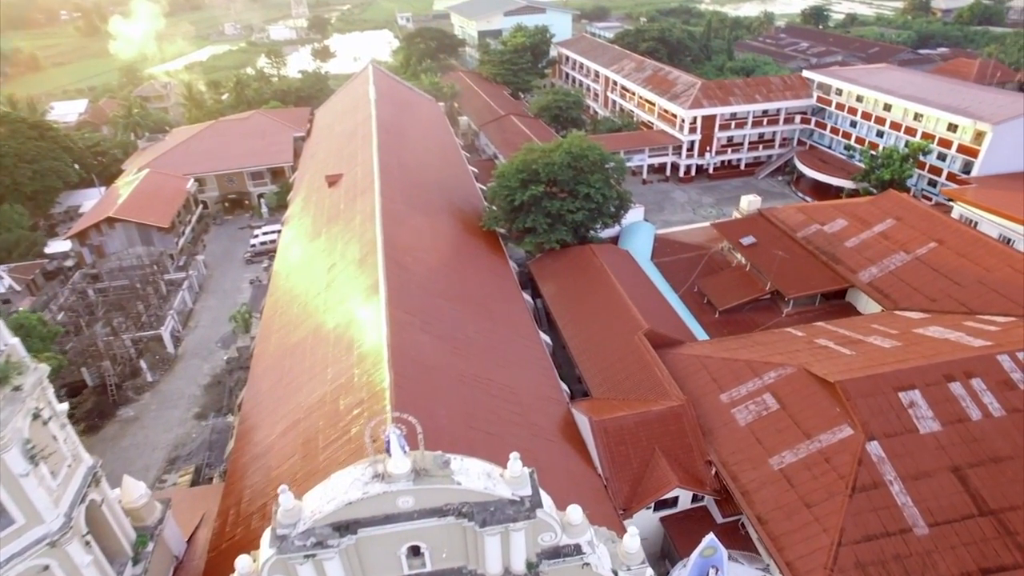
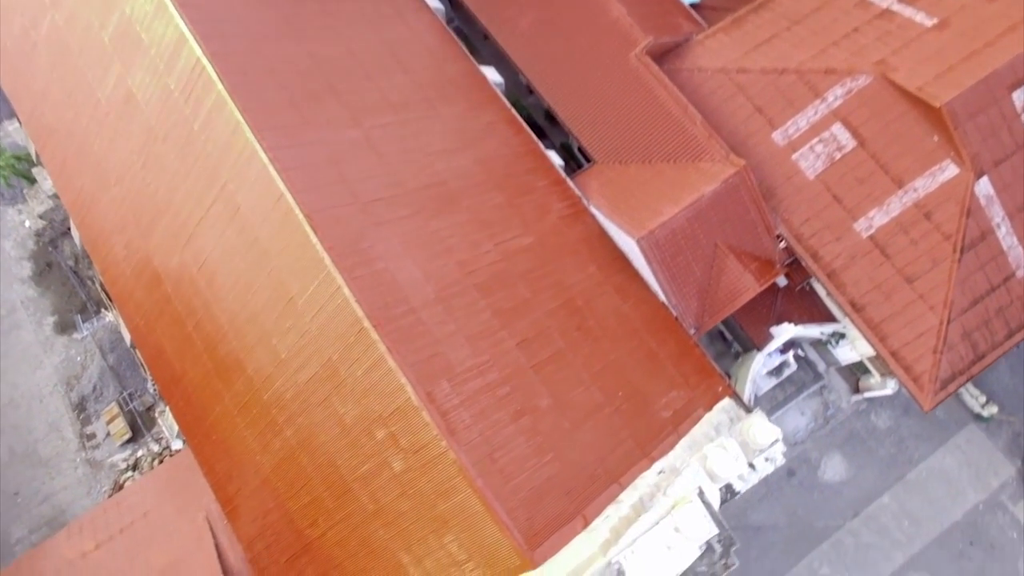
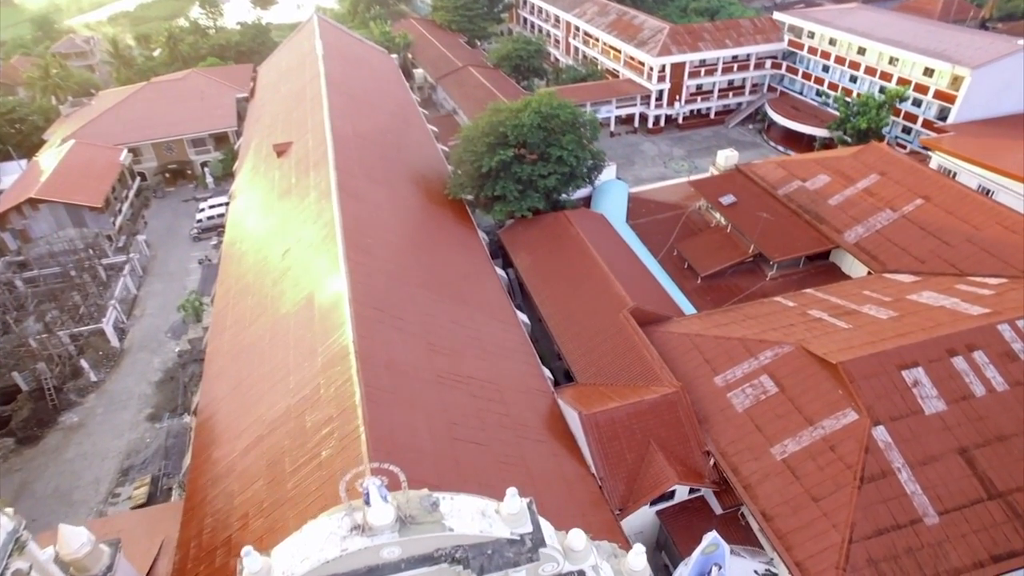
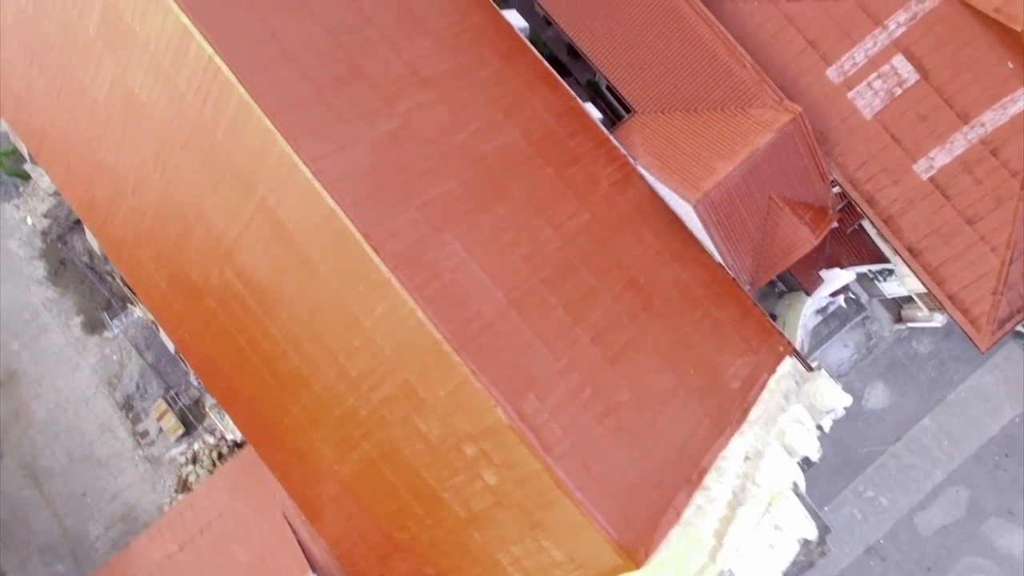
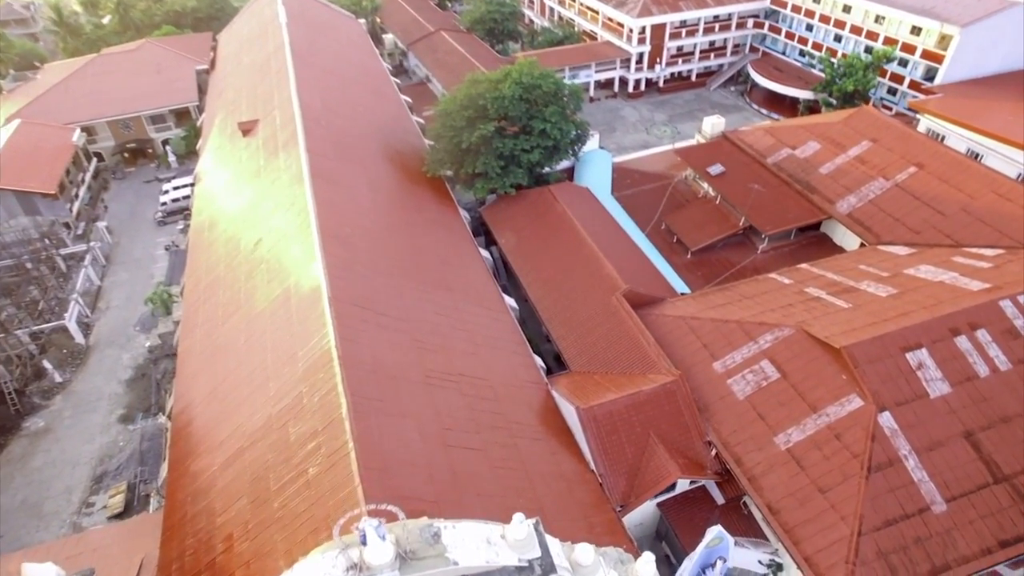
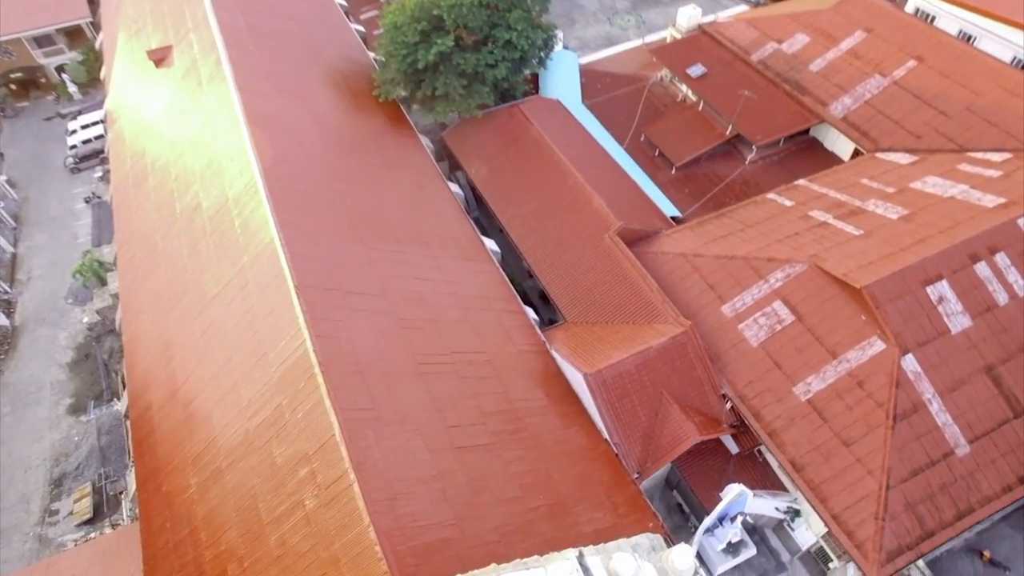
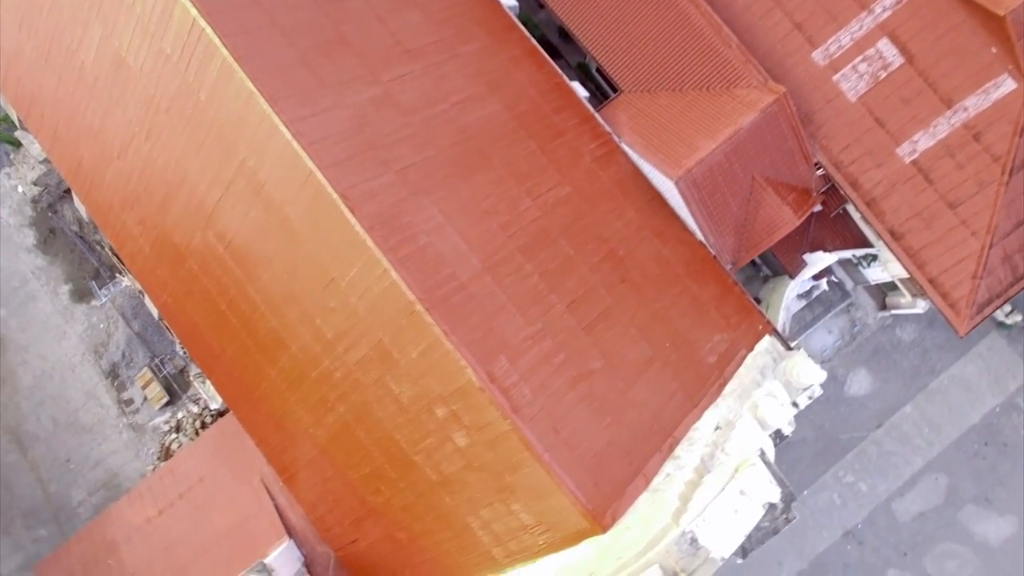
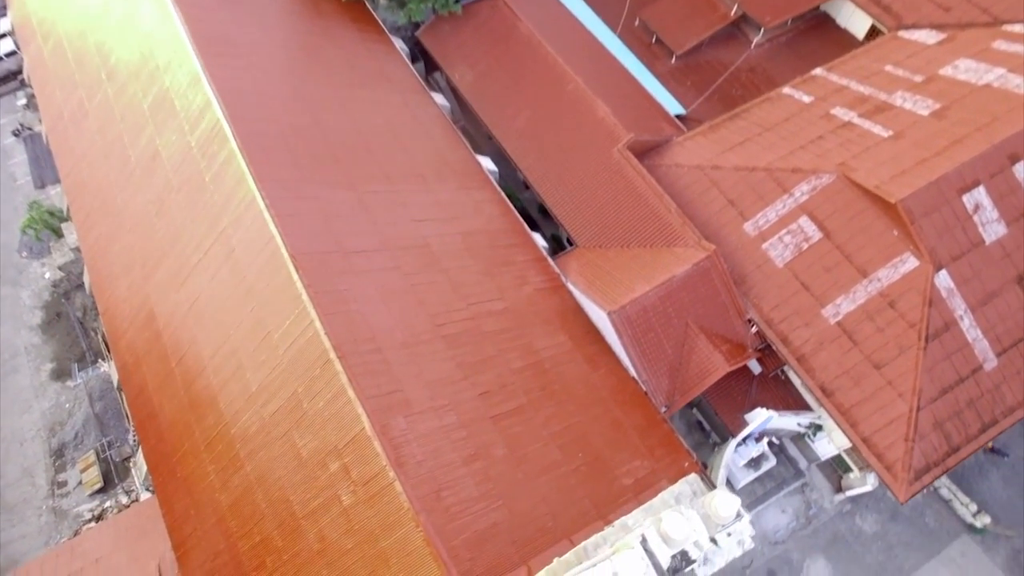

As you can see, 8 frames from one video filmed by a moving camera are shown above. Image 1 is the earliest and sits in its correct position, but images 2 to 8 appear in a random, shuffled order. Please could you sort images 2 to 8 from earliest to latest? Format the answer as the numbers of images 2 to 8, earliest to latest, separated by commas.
3, 5, 6, 8, 2, 7, 4
